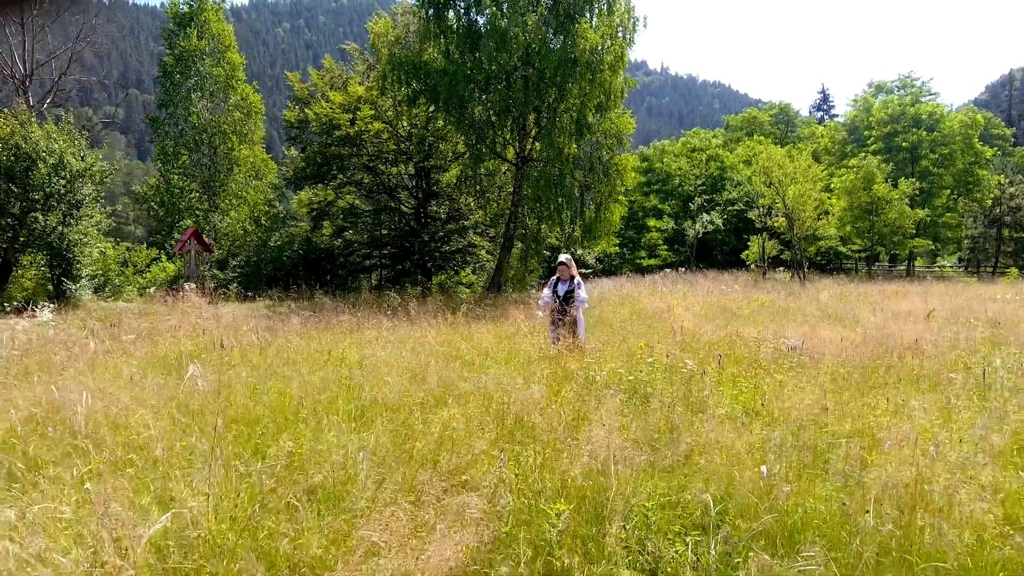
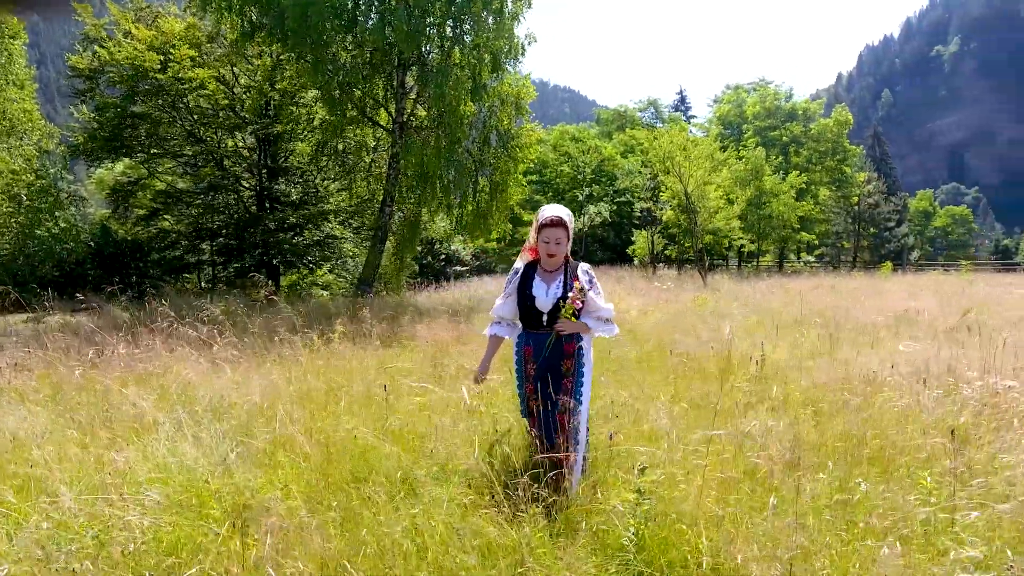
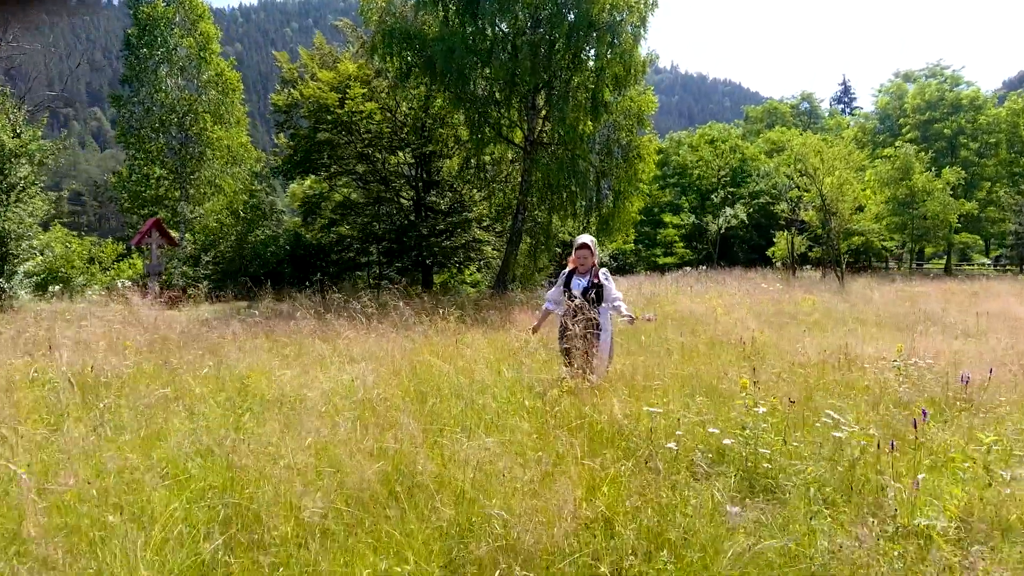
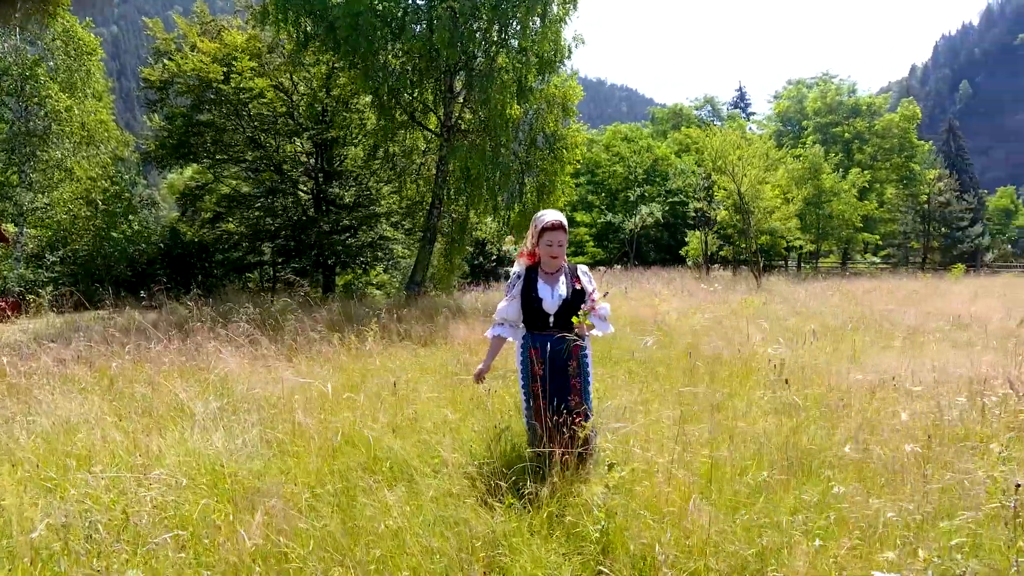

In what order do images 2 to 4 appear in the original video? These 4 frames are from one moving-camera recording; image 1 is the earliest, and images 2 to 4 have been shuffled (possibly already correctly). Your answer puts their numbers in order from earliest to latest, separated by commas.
3, 4, 2
